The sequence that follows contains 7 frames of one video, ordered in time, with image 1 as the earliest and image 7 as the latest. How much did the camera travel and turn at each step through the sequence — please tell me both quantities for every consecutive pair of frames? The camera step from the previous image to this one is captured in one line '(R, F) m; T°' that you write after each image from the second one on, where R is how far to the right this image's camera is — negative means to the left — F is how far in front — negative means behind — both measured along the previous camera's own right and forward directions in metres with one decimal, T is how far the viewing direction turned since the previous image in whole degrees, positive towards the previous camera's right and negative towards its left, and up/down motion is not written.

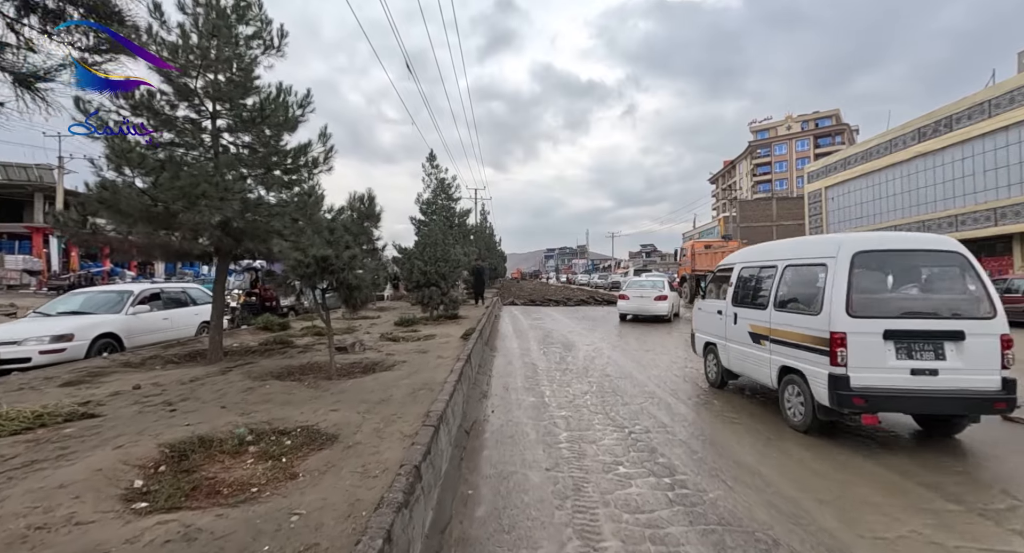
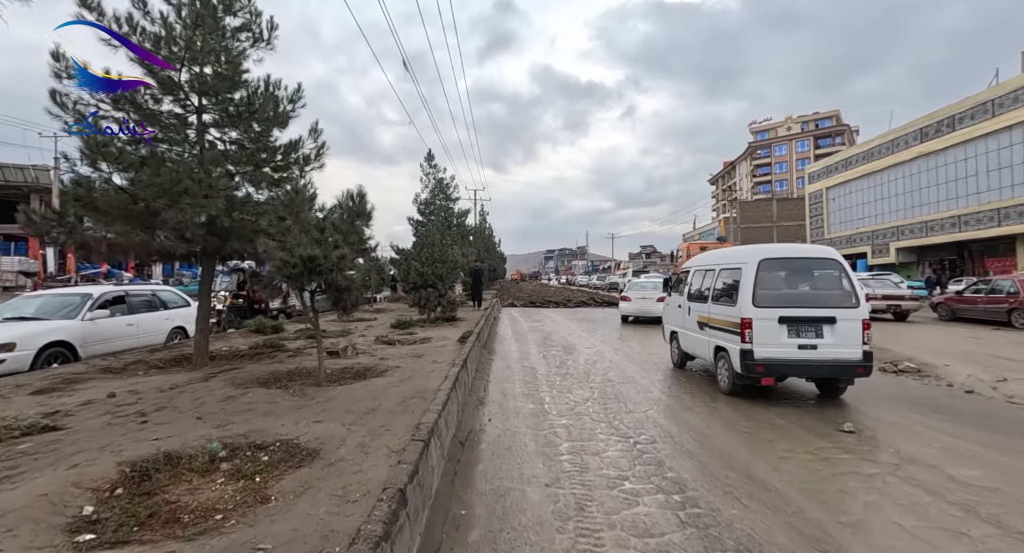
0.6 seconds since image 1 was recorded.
(0.0, +0.3) m; 0°
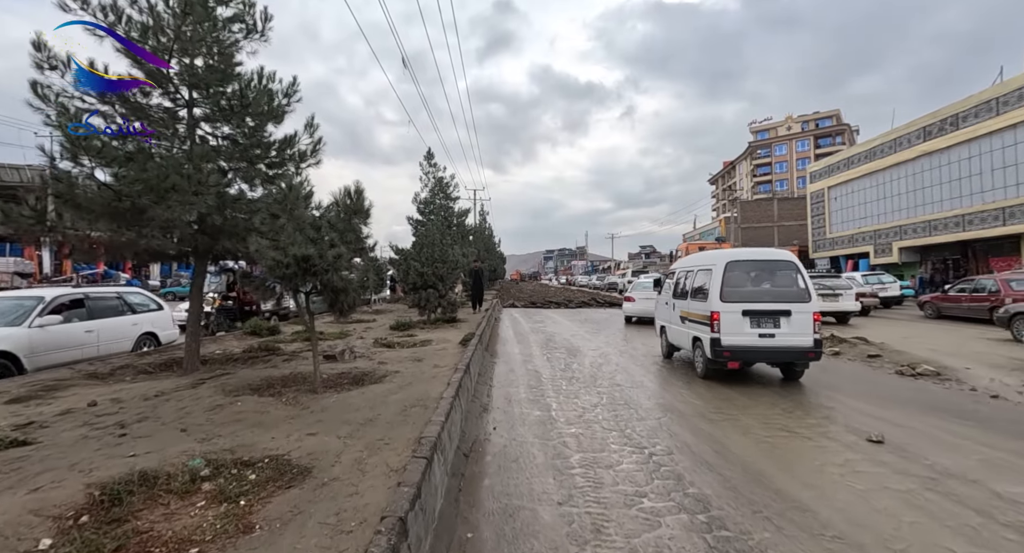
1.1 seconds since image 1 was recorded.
(-0.1, +0.3) m; 0°
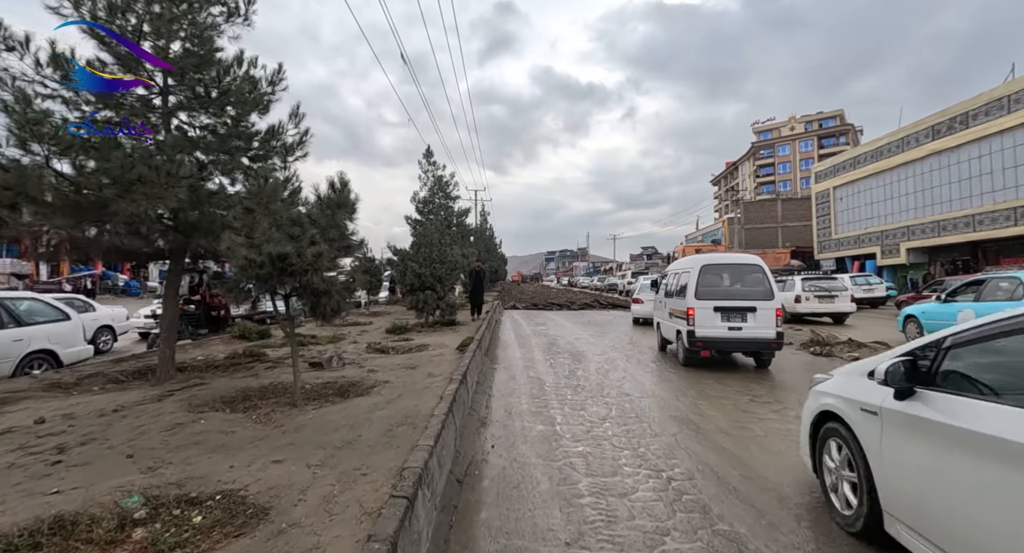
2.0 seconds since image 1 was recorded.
(0.0, +0.5) m; 0°
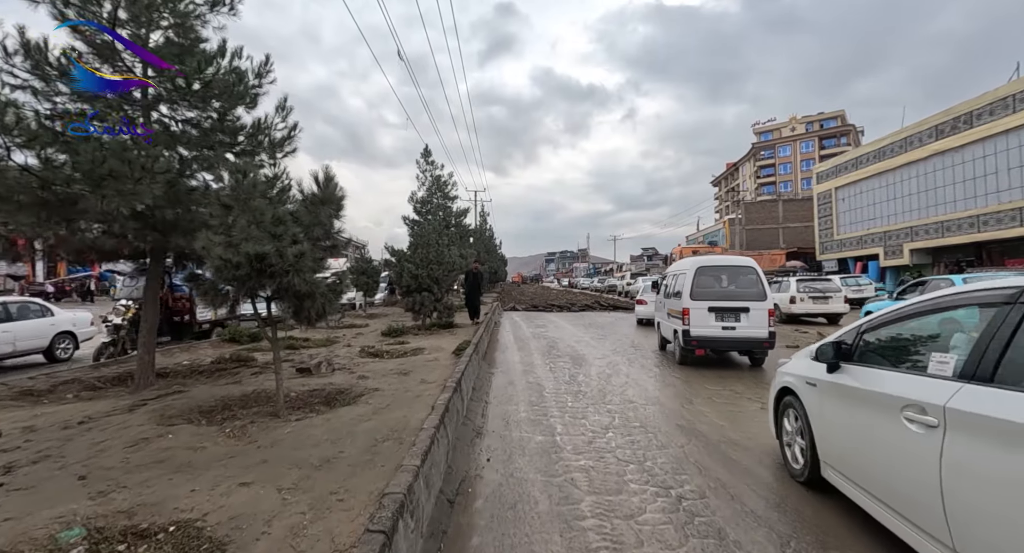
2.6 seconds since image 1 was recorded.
(0.0, +0.3) m; 0°
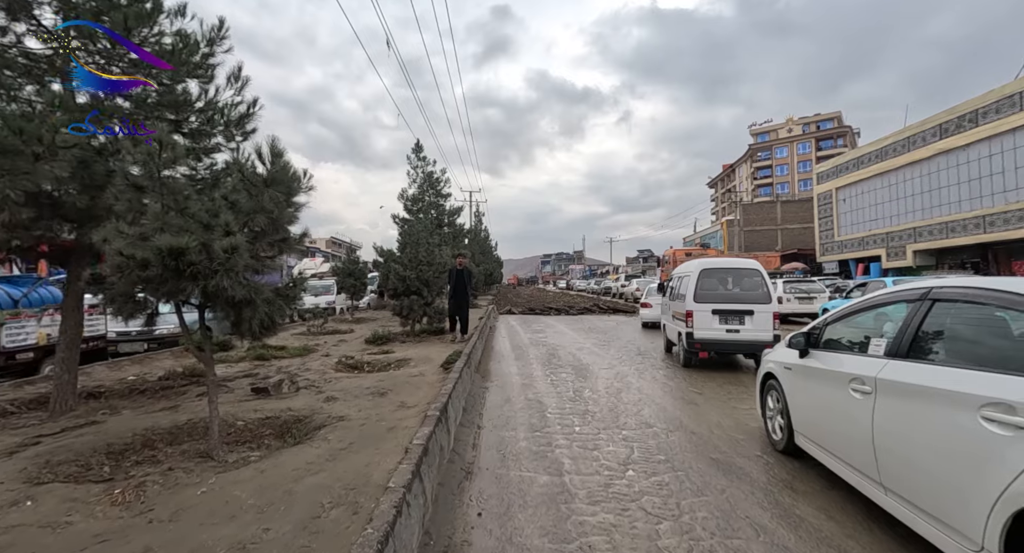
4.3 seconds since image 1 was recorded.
(0.0, +1.0) m; +1°
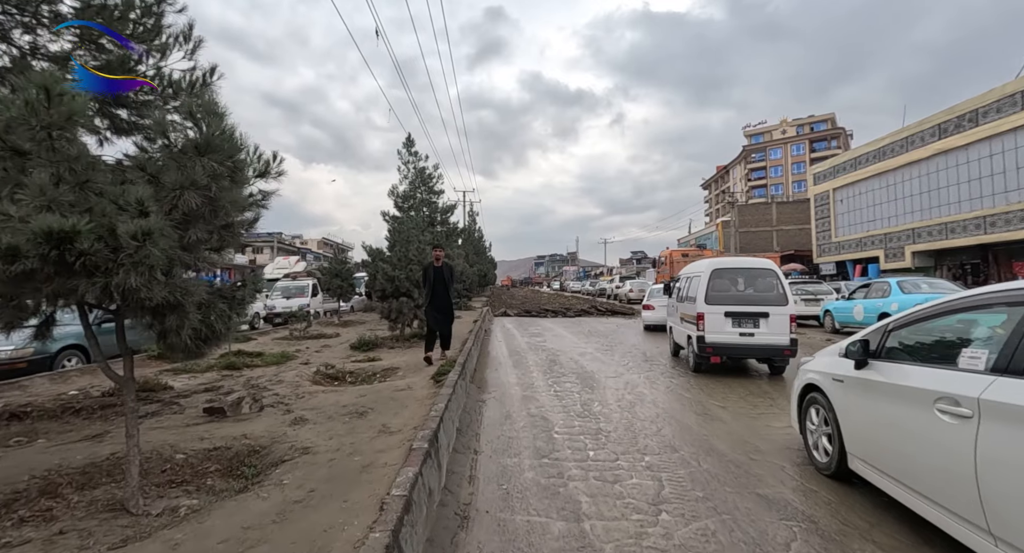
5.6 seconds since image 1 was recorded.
(-0.1, +0.9) m; +1°
